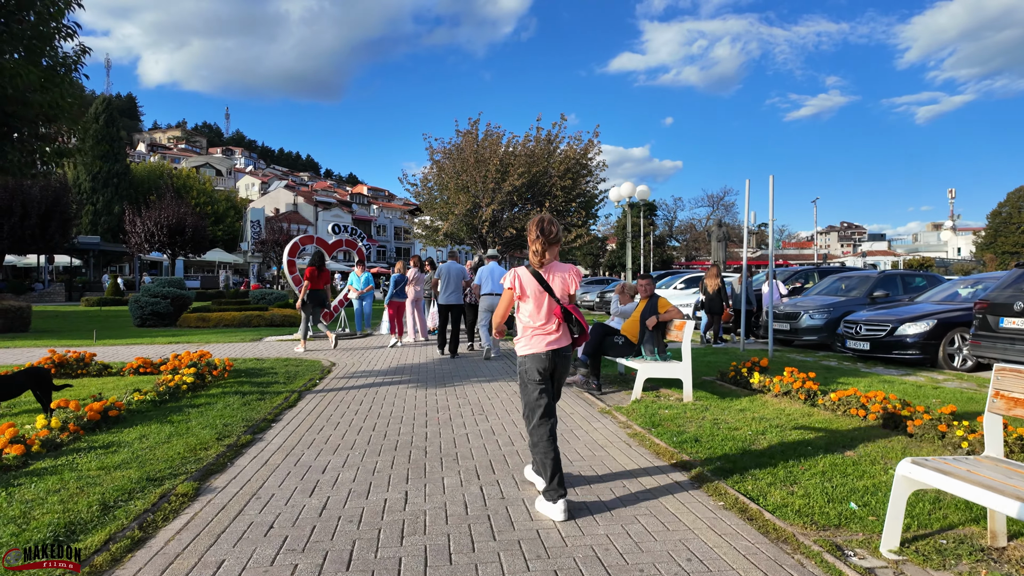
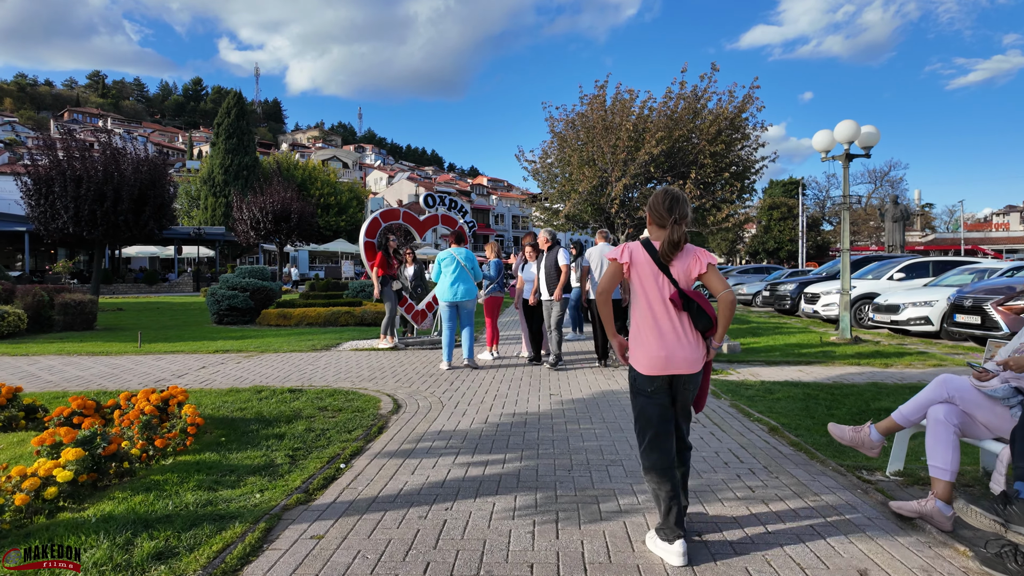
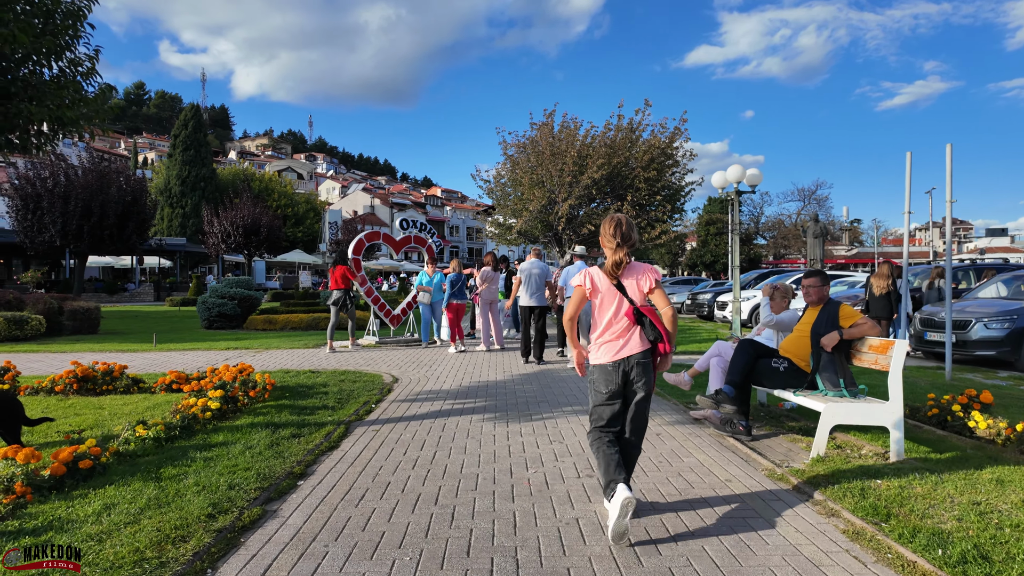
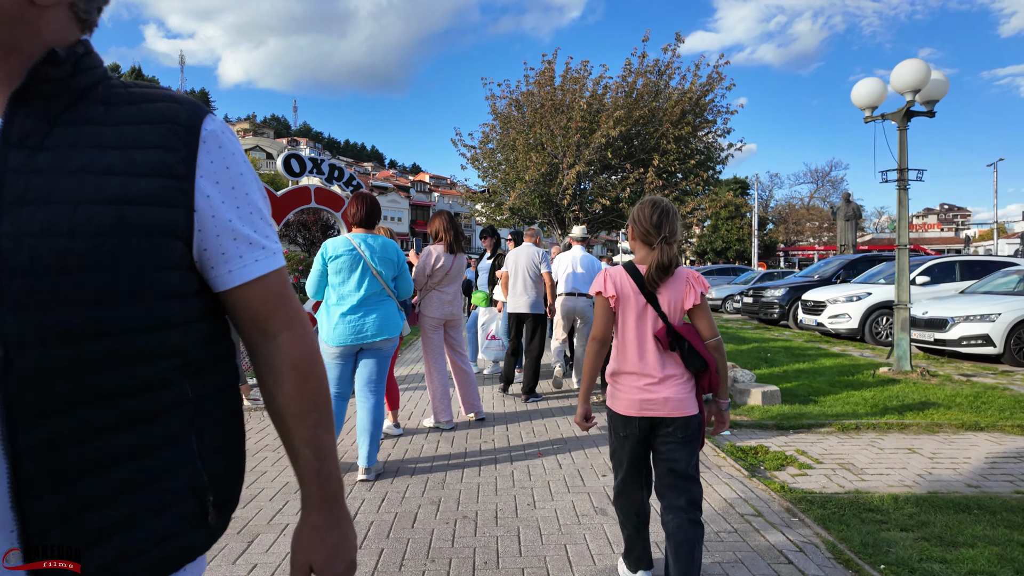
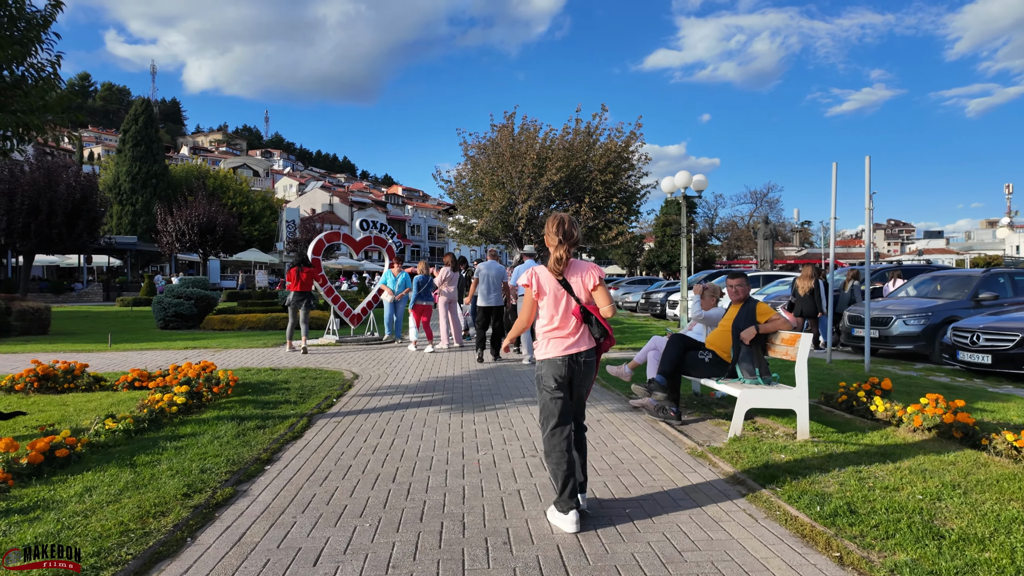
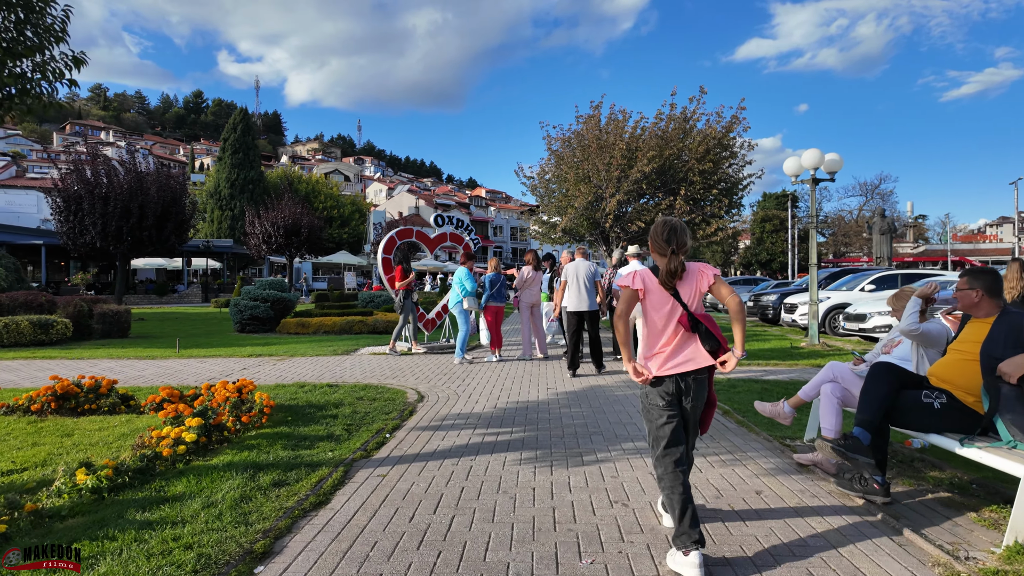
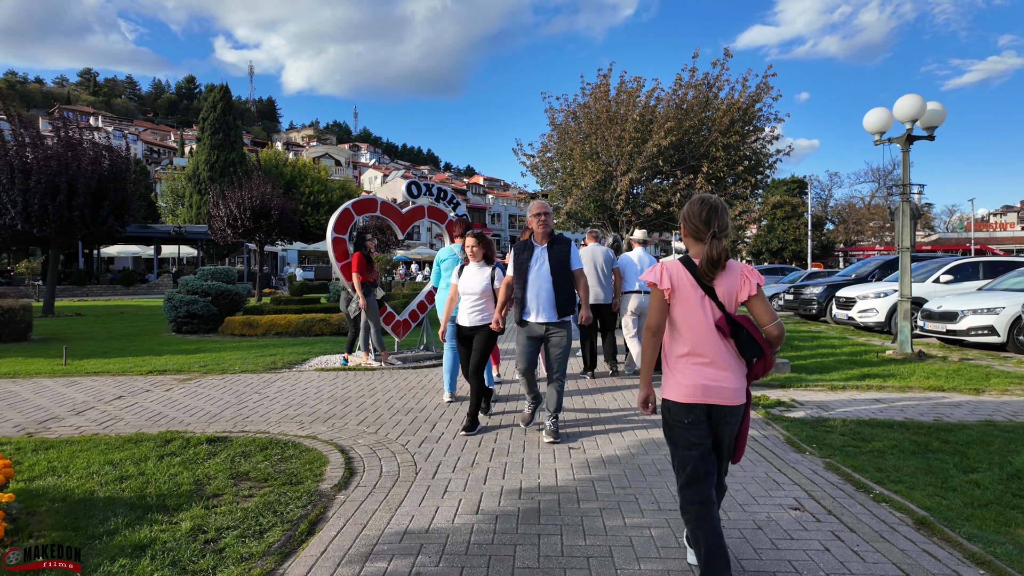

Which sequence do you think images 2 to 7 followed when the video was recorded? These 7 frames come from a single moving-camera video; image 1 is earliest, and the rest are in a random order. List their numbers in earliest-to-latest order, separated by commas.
5, 3, 6, 2, 7, 4
